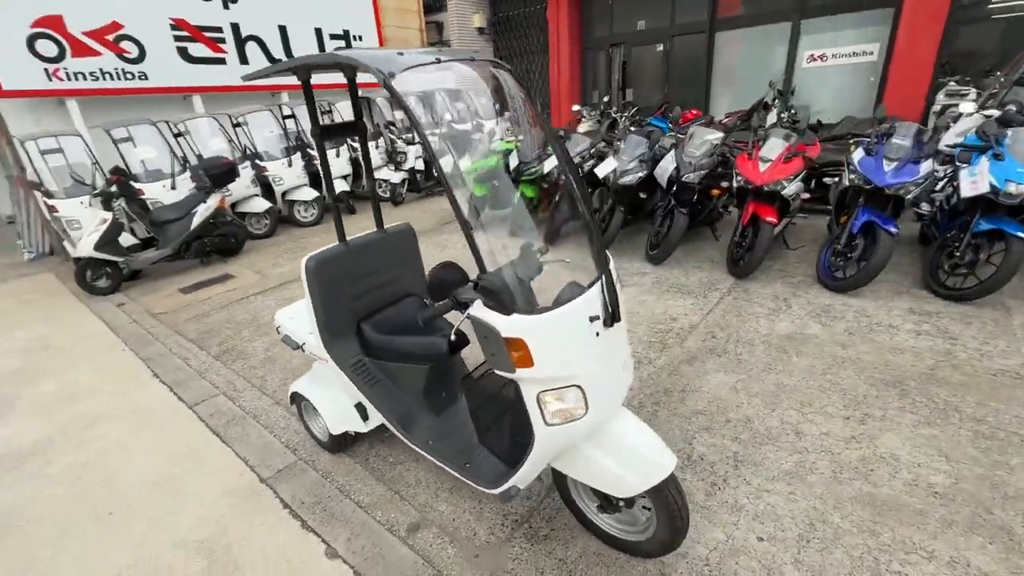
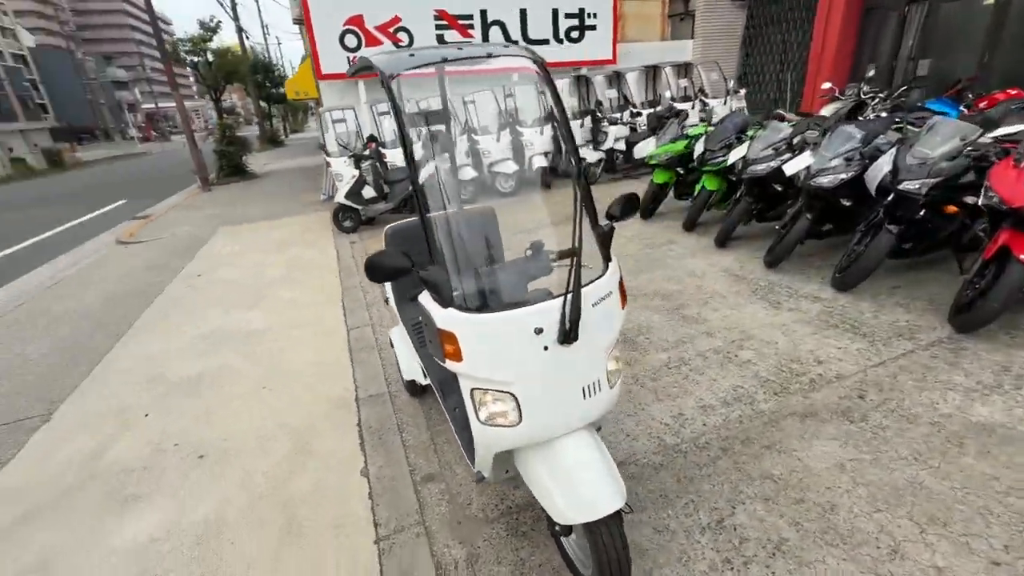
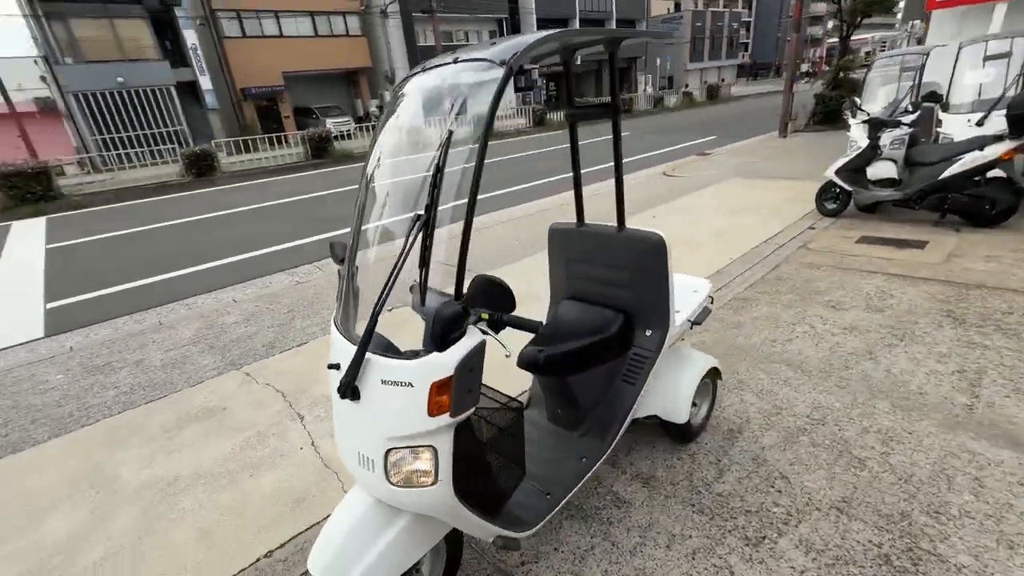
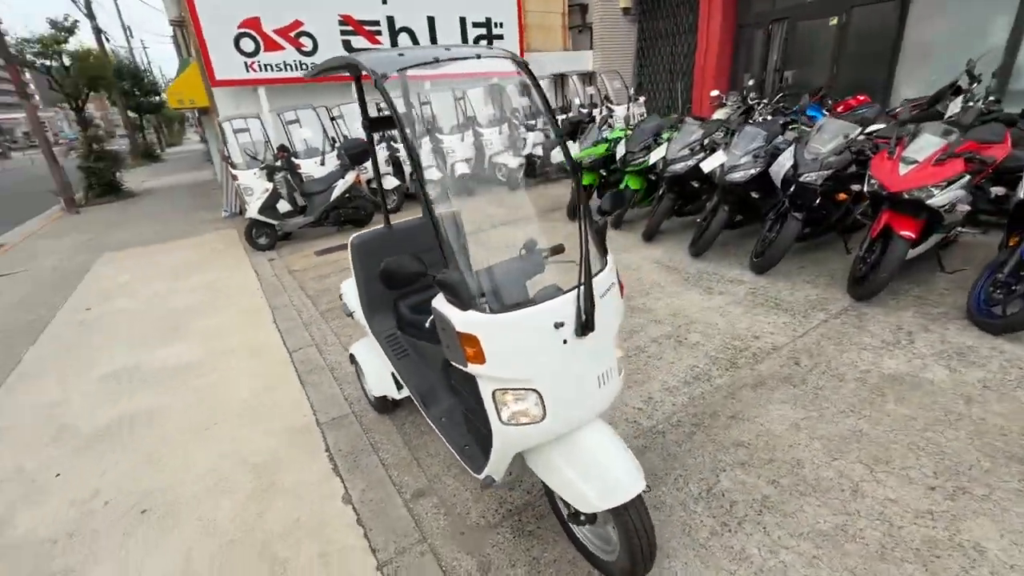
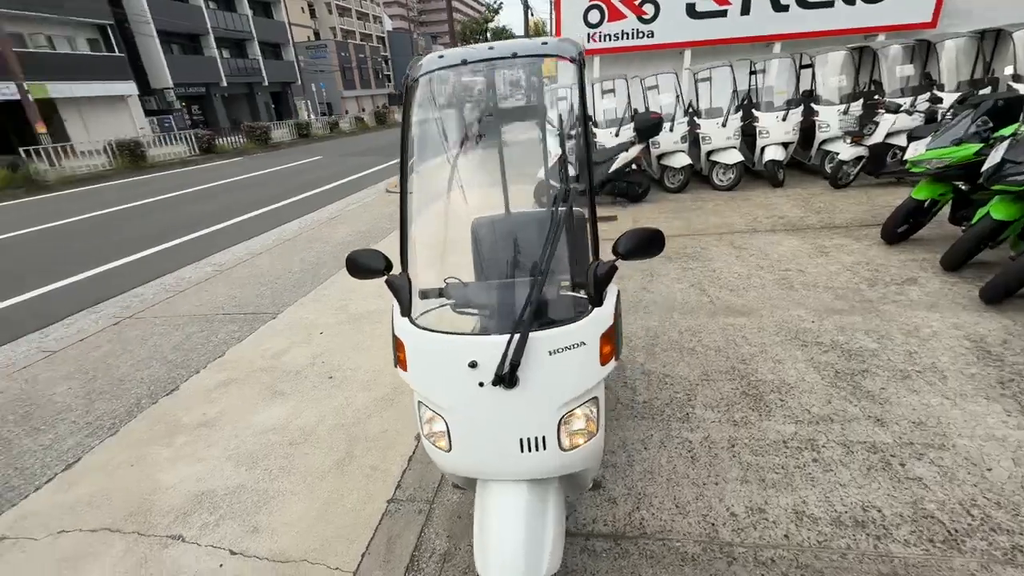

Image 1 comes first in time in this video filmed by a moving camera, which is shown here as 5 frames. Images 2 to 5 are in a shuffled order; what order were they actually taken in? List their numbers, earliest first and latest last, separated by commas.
4, 2, 5, 3
